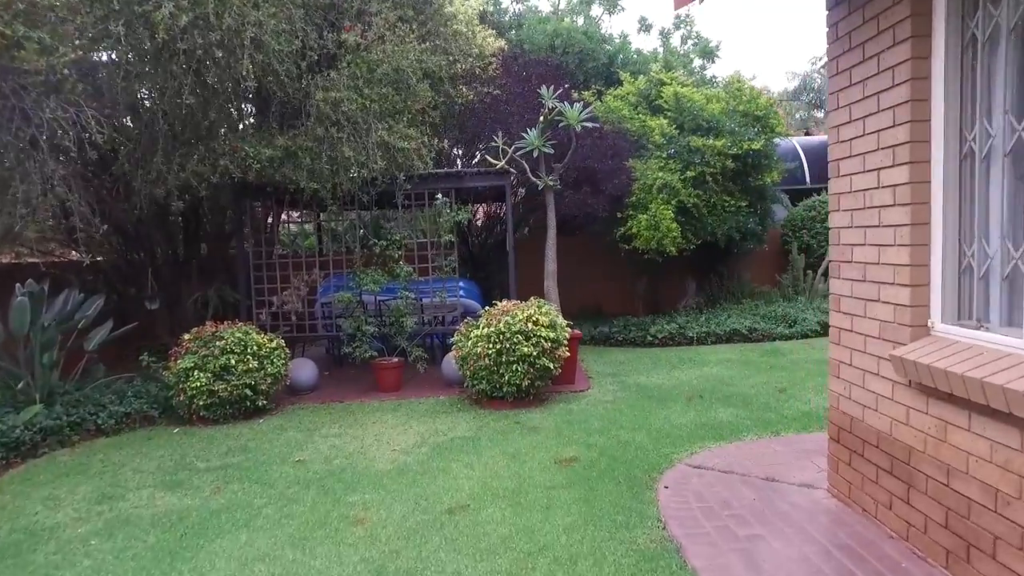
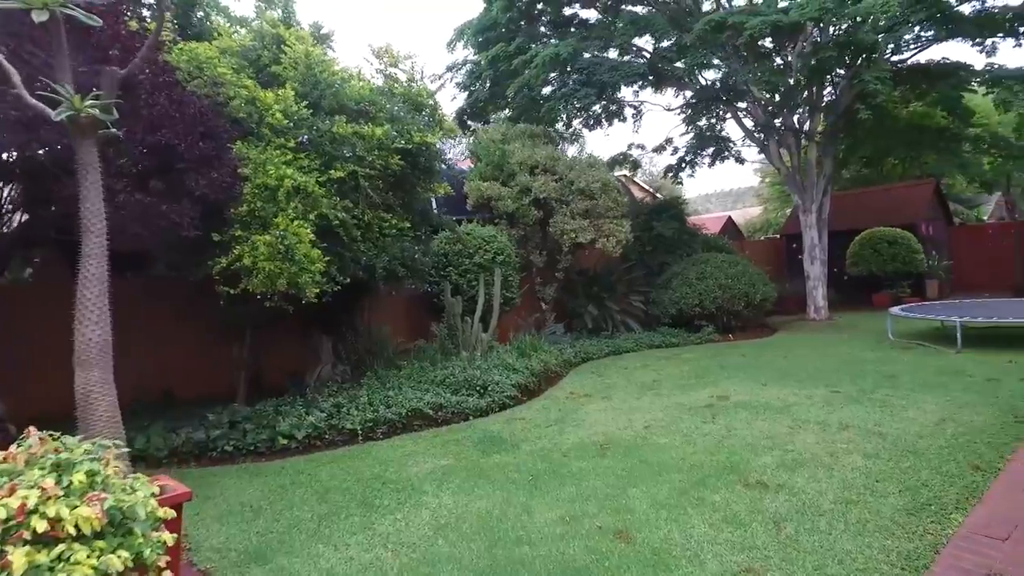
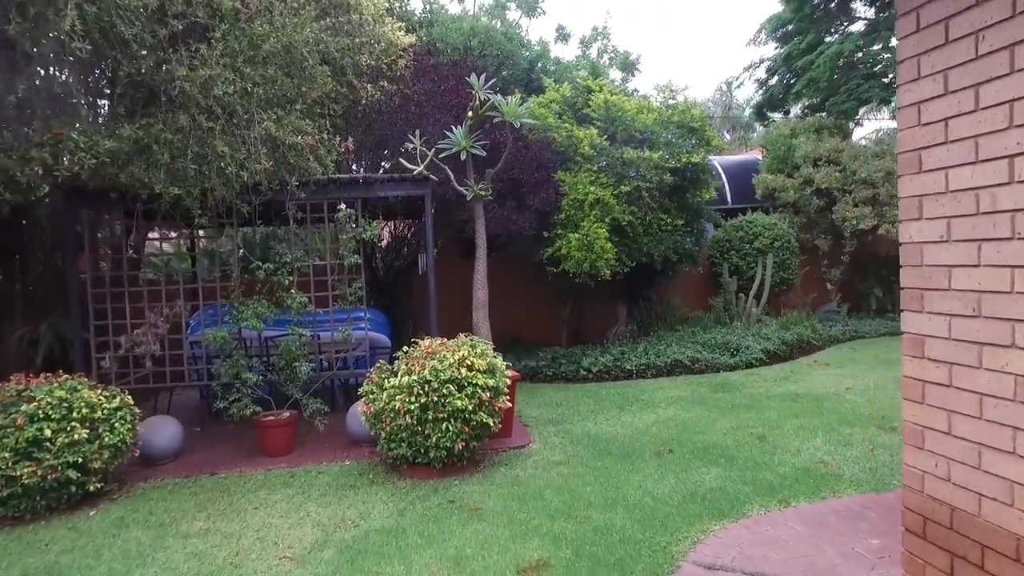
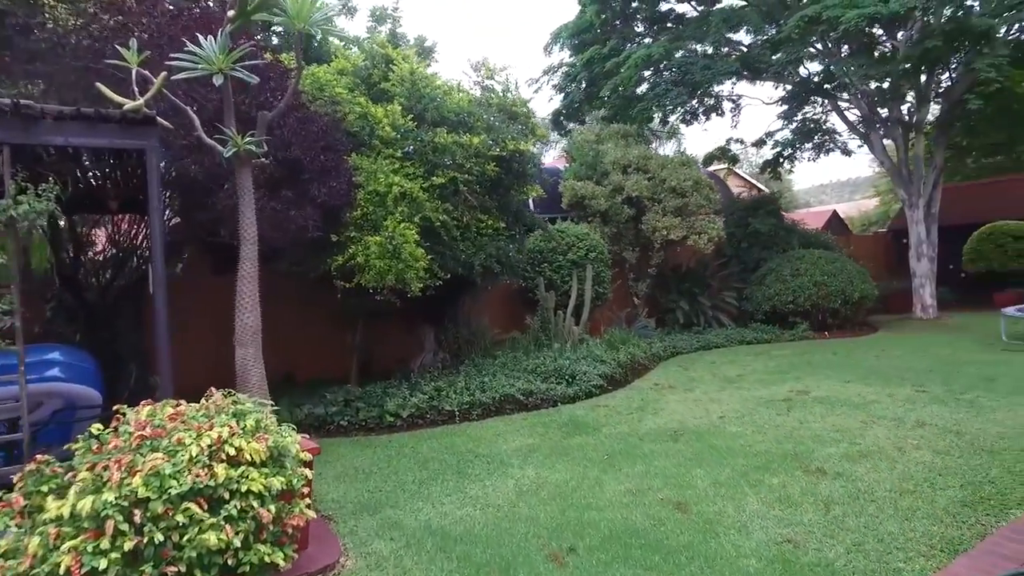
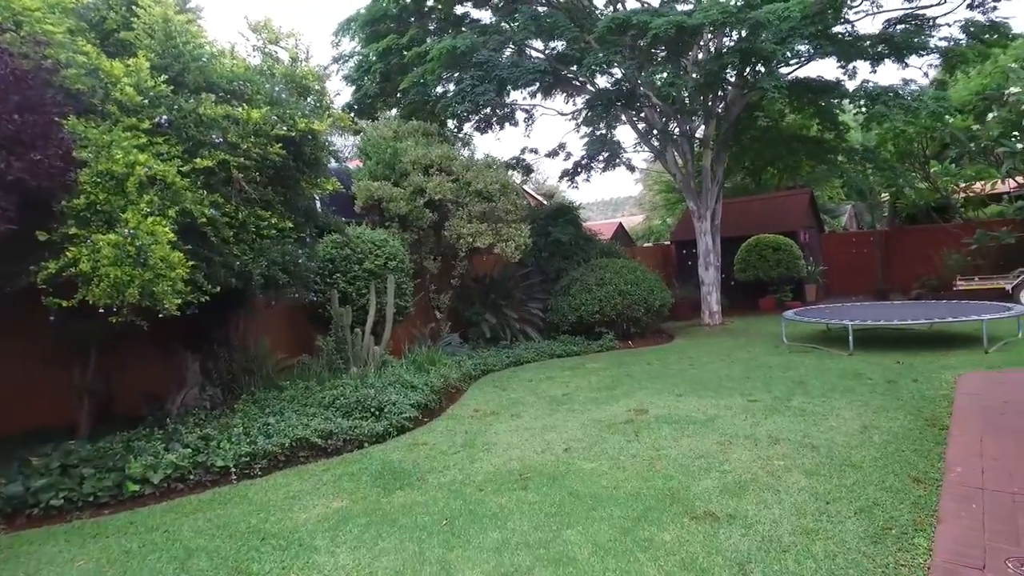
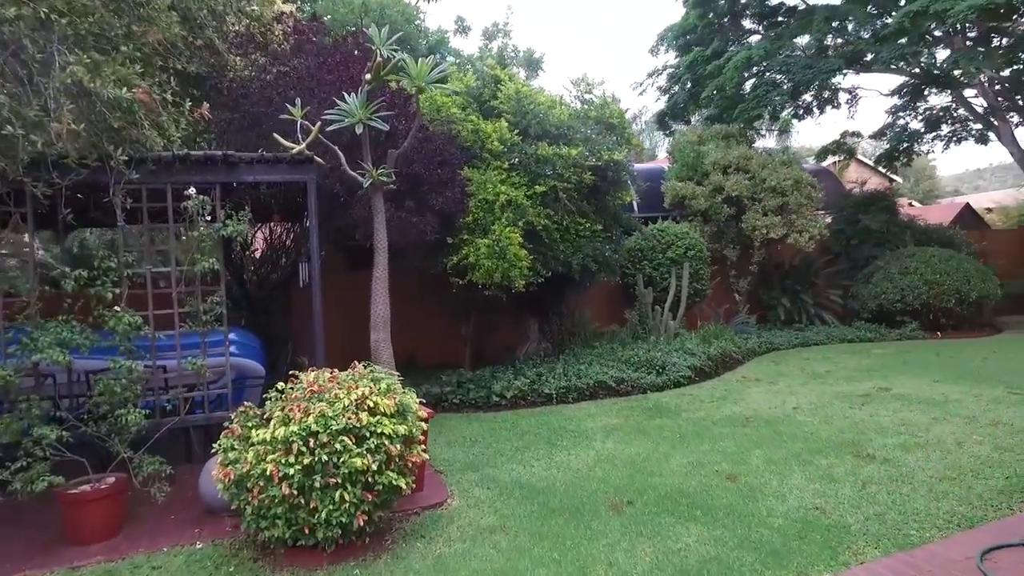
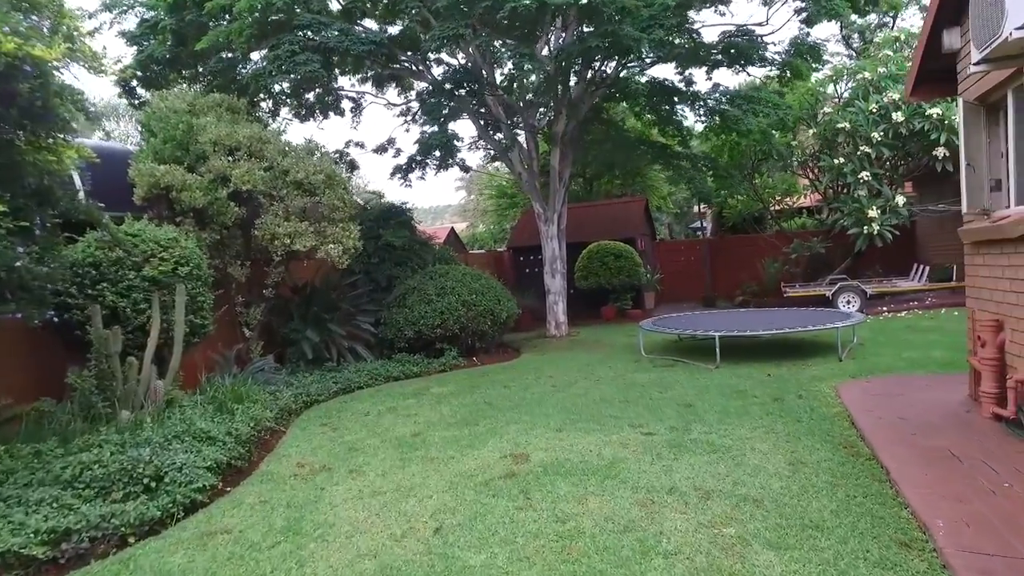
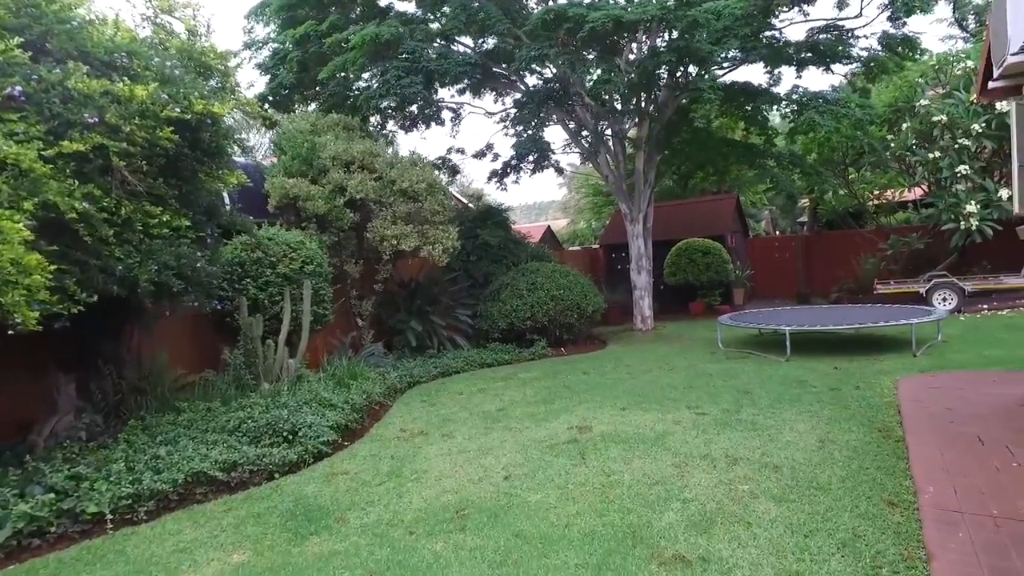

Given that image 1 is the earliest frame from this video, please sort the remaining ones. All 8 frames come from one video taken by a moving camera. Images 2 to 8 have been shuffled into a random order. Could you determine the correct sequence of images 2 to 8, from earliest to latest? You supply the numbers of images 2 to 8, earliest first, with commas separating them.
3, 6, 4, 2, 5, 8, 7
